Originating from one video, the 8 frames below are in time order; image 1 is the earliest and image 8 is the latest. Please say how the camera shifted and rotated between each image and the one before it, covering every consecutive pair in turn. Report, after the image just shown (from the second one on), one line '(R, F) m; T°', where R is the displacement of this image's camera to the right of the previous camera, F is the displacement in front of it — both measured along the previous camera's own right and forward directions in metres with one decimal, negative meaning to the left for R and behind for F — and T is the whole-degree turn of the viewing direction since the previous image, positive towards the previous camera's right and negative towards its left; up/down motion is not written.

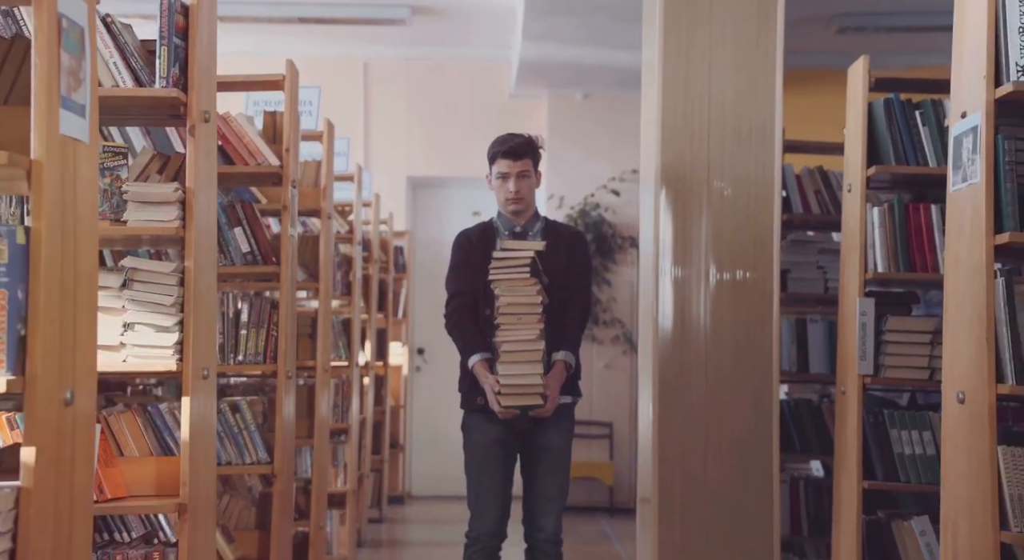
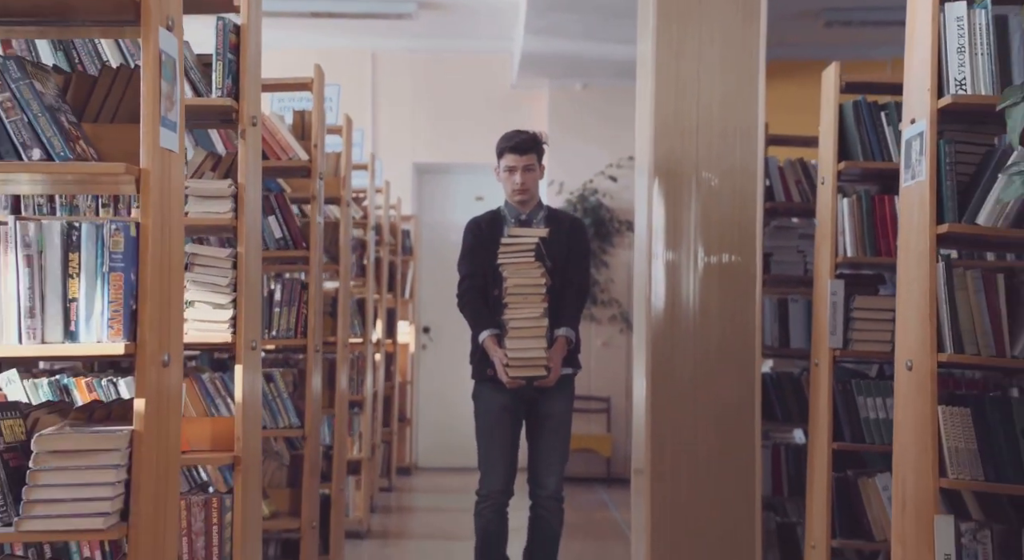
(0.0, -0.4) m; 0°
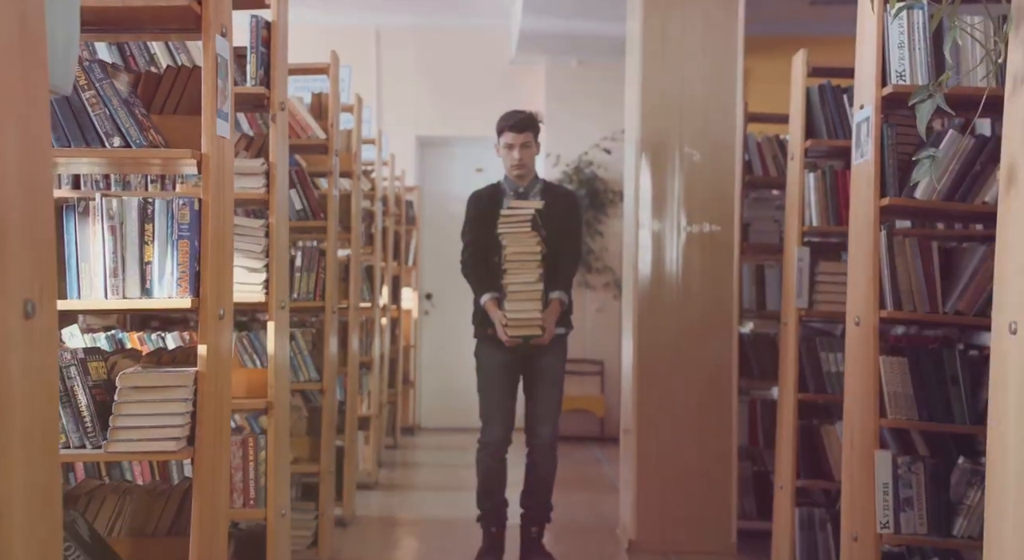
(0.0, -0.4) m; 0°
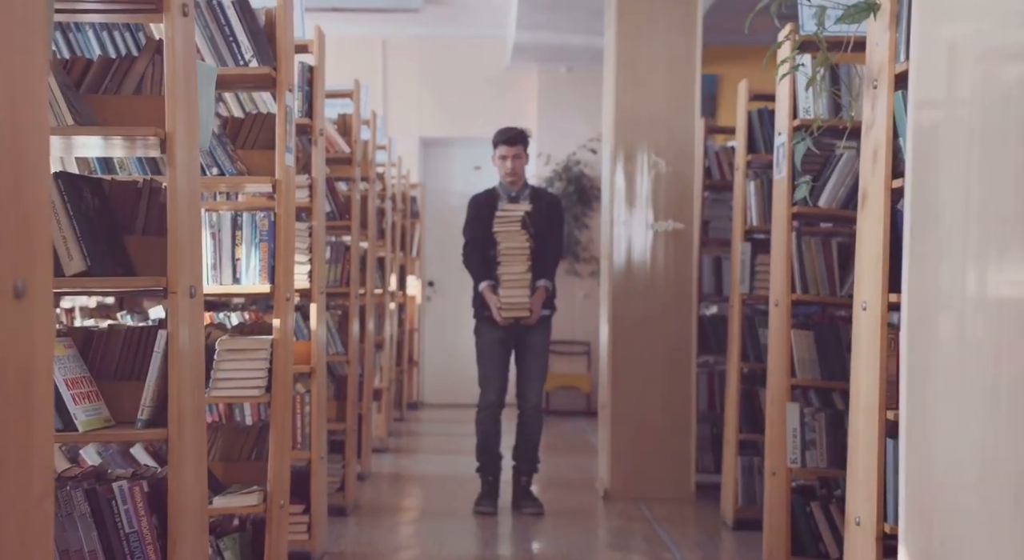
(0.0, -1.0) m; 0°
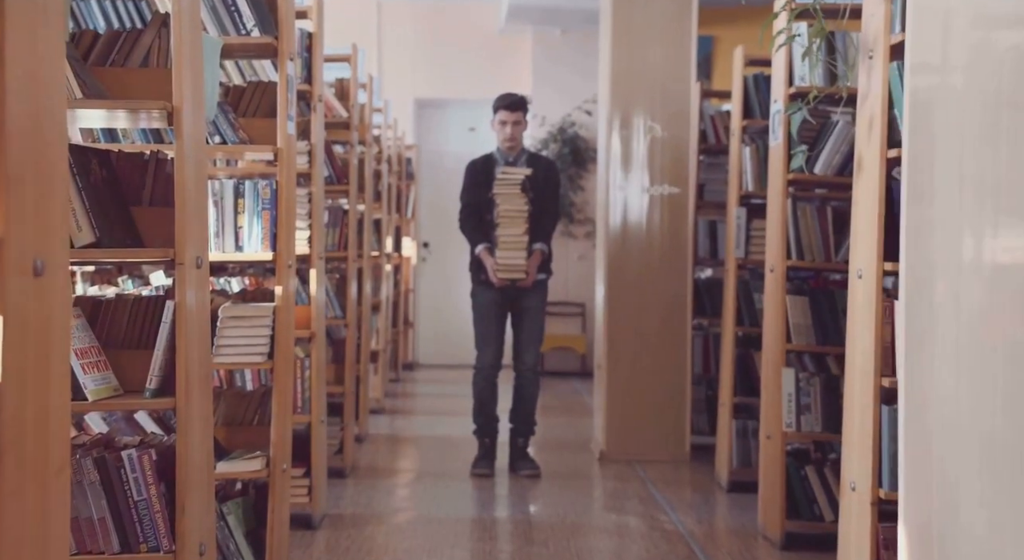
(0.0, 0.0) m; 0°
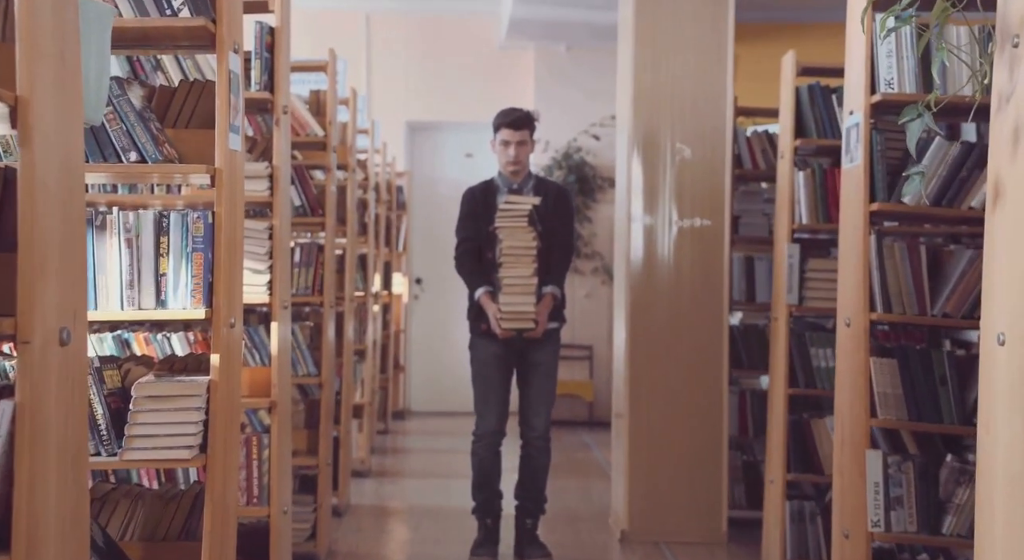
(0.0, +0.9) m; 0°
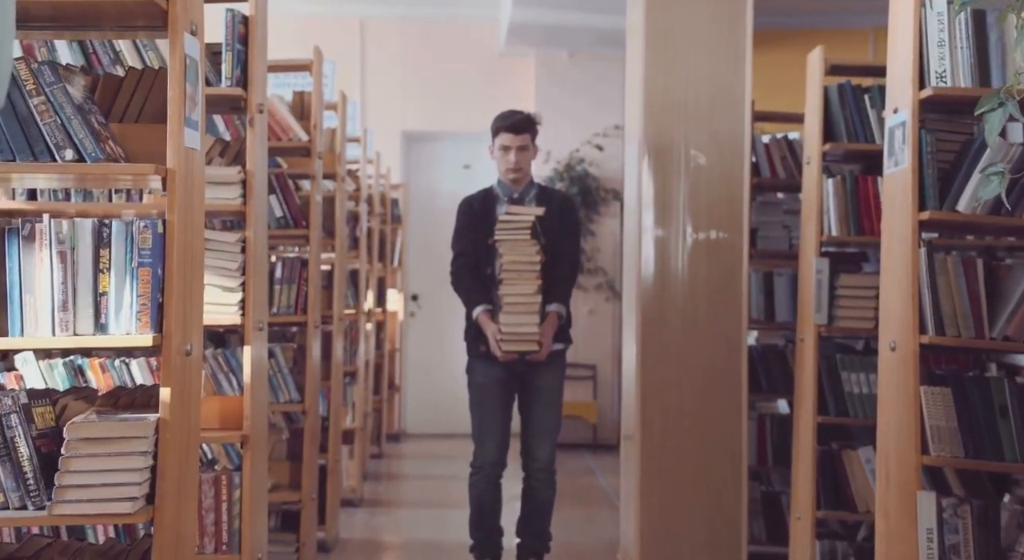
(0.0, +0.4) m; 0°
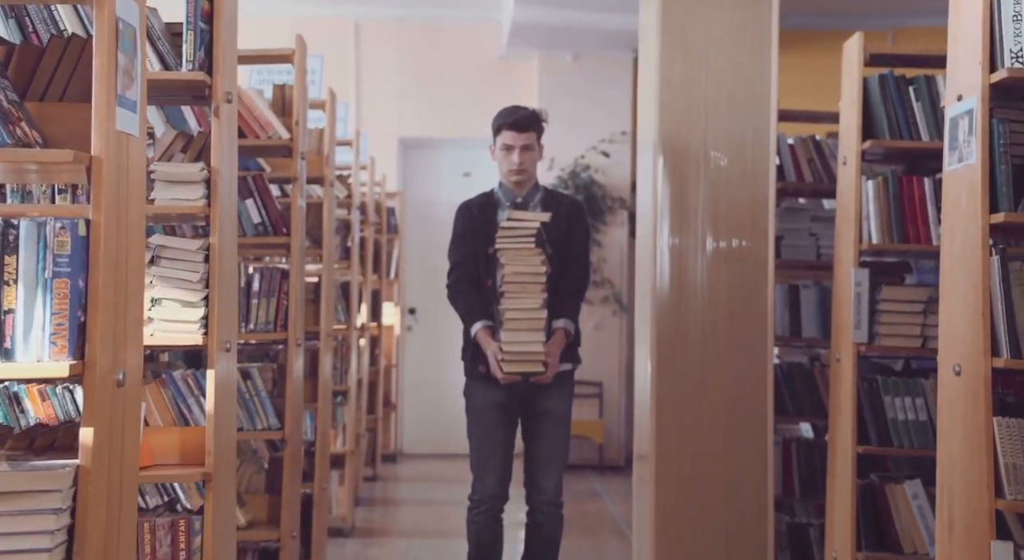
(0.0, +0.4) m; 0°
